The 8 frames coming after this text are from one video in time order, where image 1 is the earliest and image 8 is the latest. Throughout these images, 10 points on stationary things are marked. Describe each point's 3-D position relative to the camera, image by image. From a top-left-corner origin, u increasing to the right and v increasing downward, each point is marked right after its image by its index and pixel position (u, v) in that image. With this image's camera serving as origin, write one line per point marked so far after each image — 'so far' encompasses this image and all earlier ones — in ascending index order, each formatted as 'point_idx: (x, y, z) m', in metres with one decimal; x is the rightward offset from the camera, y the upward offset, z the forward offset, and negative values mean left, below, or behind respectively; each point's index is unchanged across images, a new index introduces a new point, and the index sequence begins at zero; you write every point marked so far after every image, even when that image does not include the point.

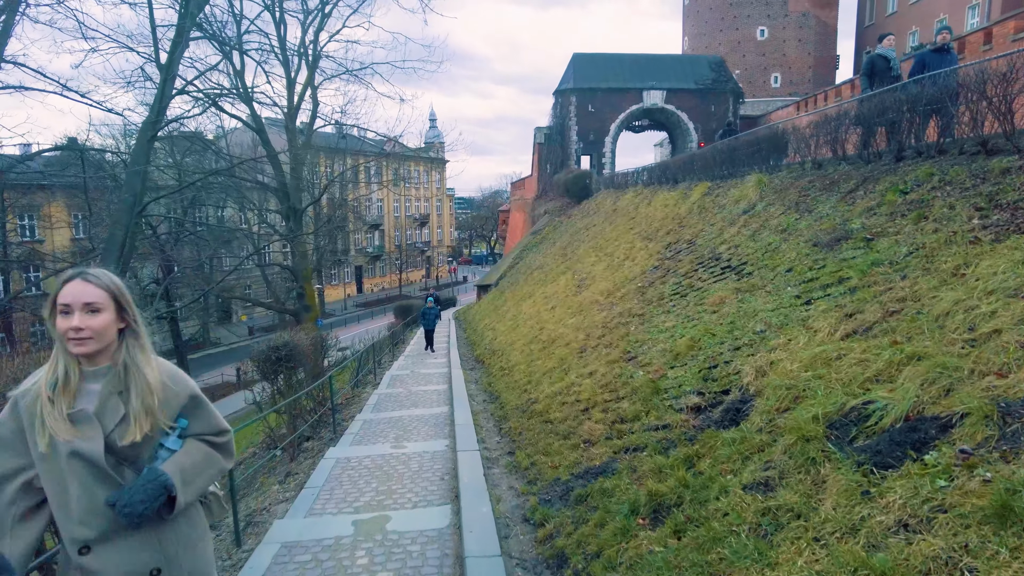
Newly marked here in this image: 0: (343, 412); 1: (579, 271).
0: (-2.3, -1.7, +8.7) m
1: (+1.3, +0.3, +12.7) m
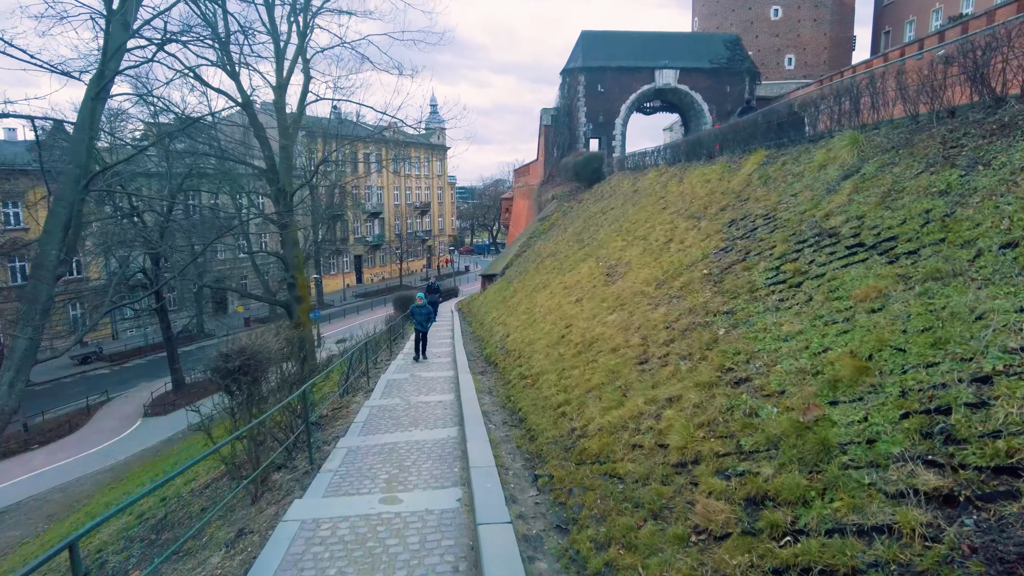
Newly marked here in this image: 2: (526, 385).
0: (-2.0, -1.6, +7.1) m
1: (+1.6, +0.5, +11.0) m
2: (+0.1, -1.0, +6.4) m
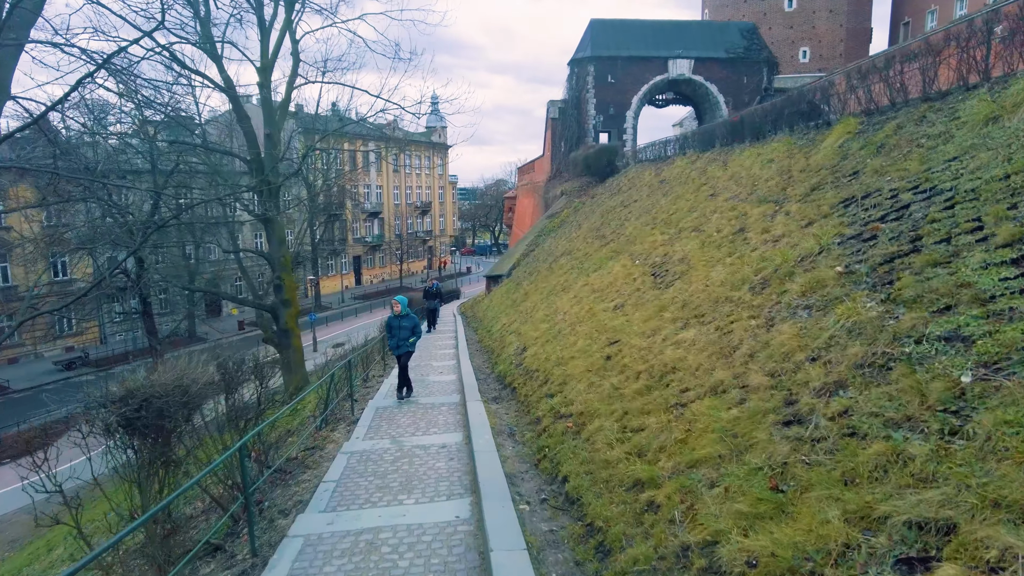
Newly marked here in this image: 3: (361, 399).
0: (-1.8, -1.6, +5.1) m
1: (+1.8, +0.4, +9.1) m
2: (+0.4, -1.0, +4.5) m
3: (-2.0, -1.5, +8.7) m
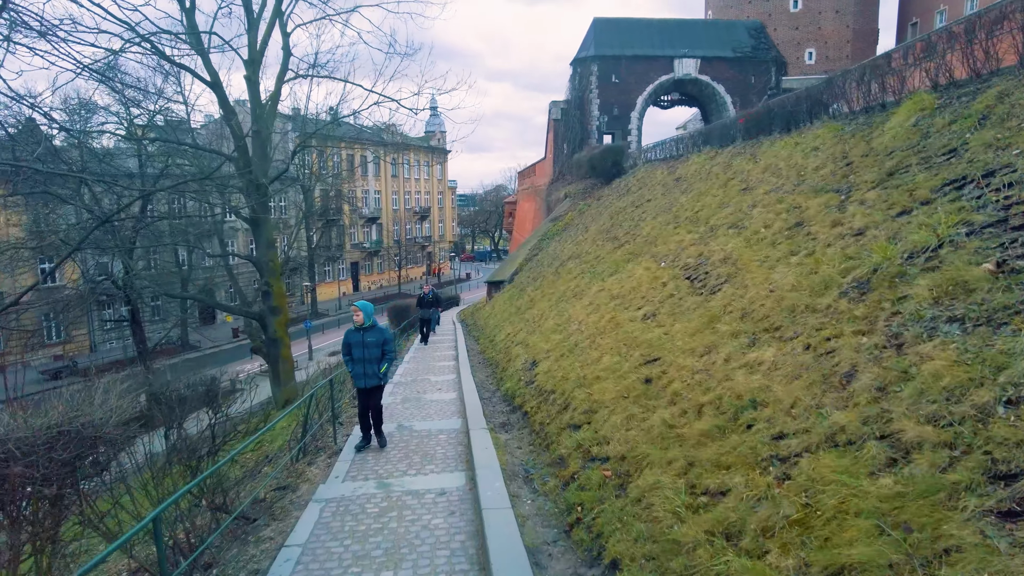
0: (-1.7, -1.6, +4.0) m
1: (+1.9, +0.4, +8.0) m
2: (+0.5, -1.0, +3.4) m
3: (-1.9, -1.6, +7.6) m
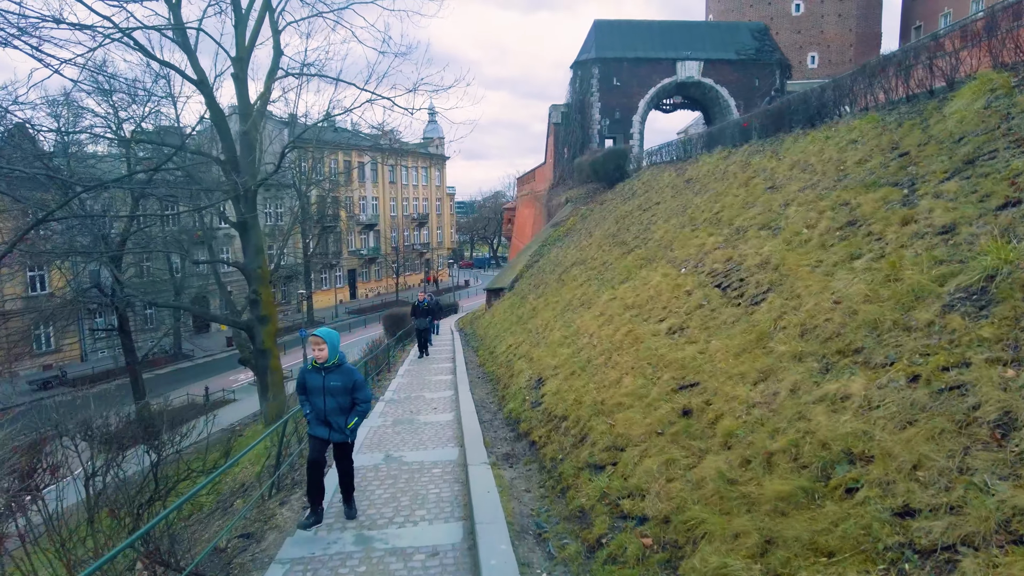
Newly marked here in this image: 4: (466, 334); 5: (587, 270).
0: (-1.6, -1.7, +3.2) m
1: (+1.9, +0.3, +7.2) m
2: (+0.5, -1.1, +2.5) m
3: (-1.9, -1.7, +6.8) m
4: (-1.4, -1.4, +19.5) m
5: (+1.4, +0.3, +12.5) m
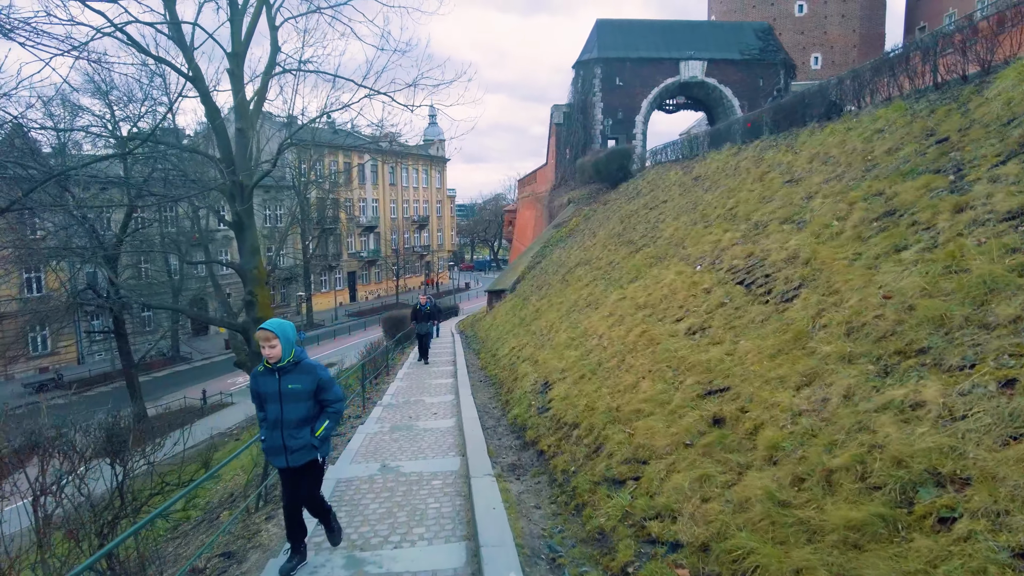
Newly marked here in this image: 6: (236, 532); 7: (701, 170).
0: (-1.6, -1.7, +2.8) m
1: (+2.0, +0.3, +6.8) m
2: (+0.6, -1.0, +2.1) m
3: (-1.8, -1.6, +6.3) m
4: (-1.3, -1.4, +19.1) m
5: (+1.5, +0.3, +12.1) m
6: (-2.0, -1.8, +4.8) m
7: (+3.9, +2.4, +13.4) m
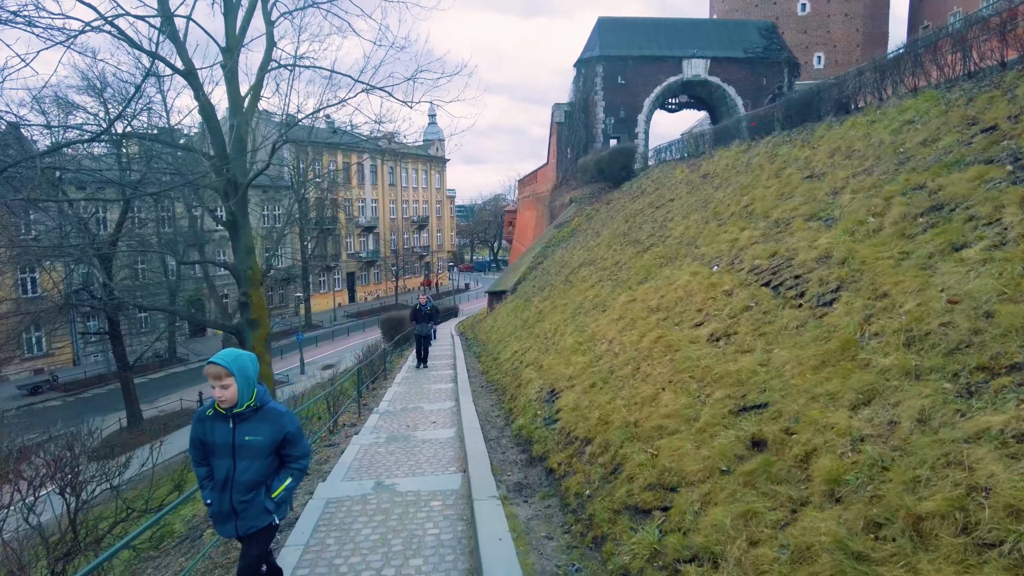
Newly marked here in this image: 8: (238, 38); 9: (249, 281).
0: (-1.5, -1.7, +2.4) m
1: (+2.0, +0.3, +6.4) m
2: (+0.6, -1.1, +1.7) m
3: (-1.8, -1.6, +5.9) m
4: (-1.3, -1.4, +18.6) m
5: (+1.5, +0.3, +11.7) m
6: (-2.0, -1.8, +4.4) m
7: (+3.9, +2.4, +13.0) m
8: (-6.5, +5.9, +15.3) m
9: (-6.2, +0.1, +15.5) m
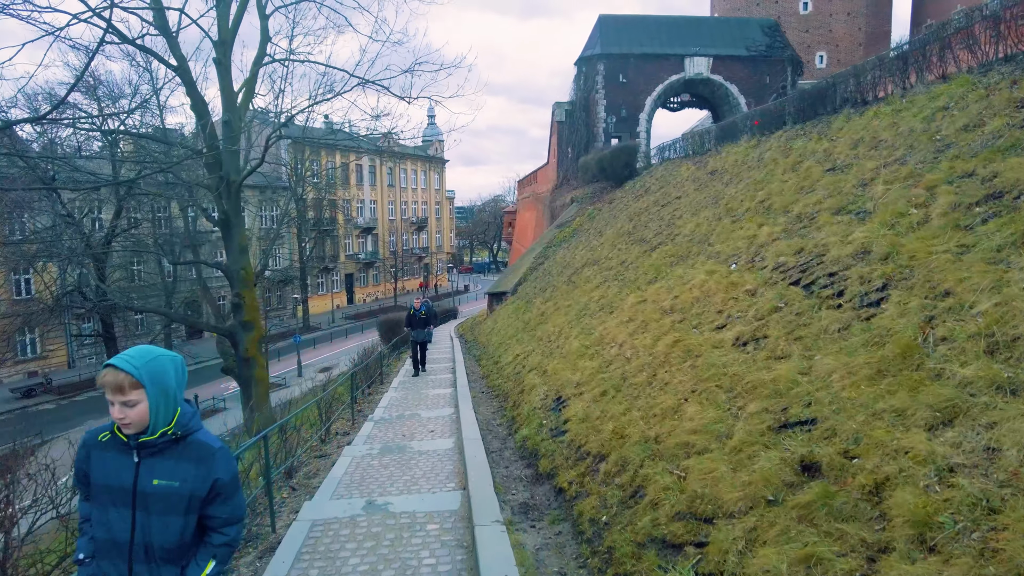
0: (-1.5, -1.7, +1.9) m
1: (+2.1, +0.3, +6.0) m
2: (+0.7, -1.0, +1.3) m
3: (-1.7, -1.6, +5.5) m
4: (-1.3, -1.5, +18.2) m
5: (+1.6, +0.3, +11.2) m
6: (-2.0, -1.8, +3.9) m
7: (+4.0, +2.4, +12.6) m
8: (-6.4, +5.8, +14.9) m
9: (-6.2, +0.1, +15.0) m
